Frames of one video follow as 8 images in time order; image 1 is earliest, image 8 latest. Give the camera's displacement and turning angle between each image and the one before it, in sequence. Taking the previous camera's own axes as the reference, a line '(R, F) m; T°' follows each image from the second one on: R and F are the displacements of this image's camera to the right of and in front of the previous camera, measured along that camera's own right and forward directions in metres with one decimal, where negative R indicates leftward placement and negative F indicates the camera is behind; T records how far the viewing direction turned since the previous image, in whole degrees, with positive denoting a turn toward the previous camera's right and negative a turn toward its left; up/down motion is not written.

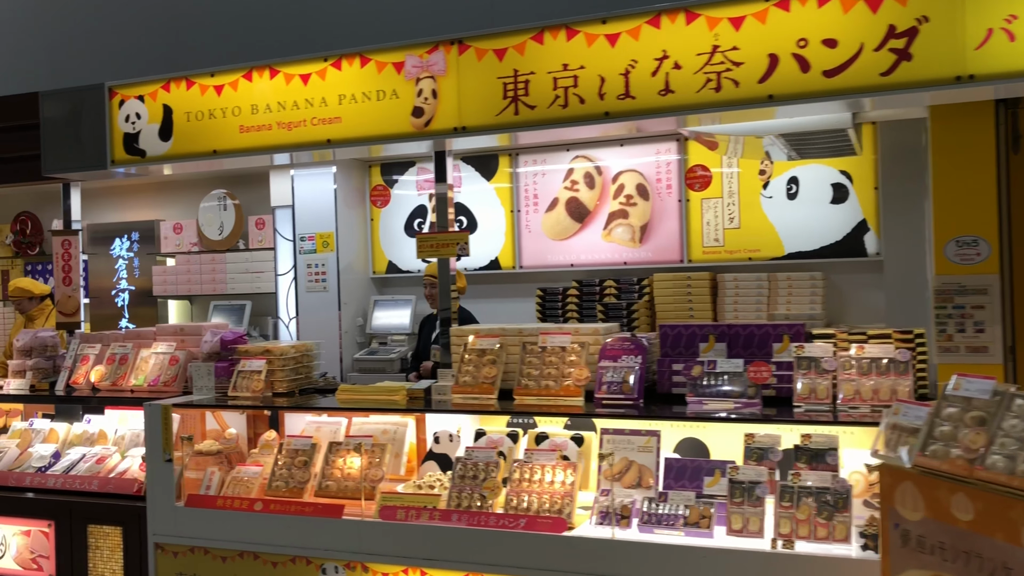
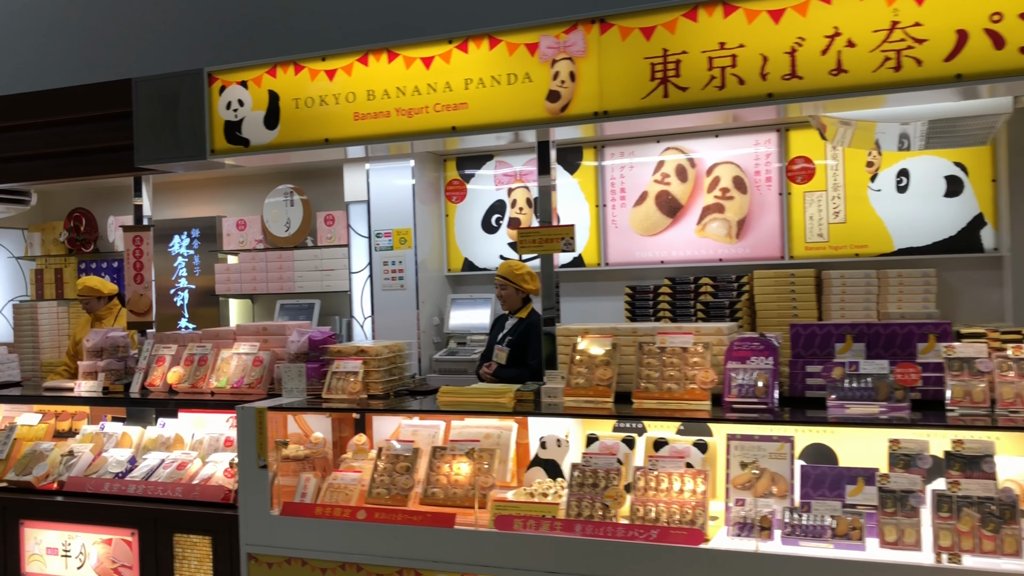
(-0.4, +0.2) m; 0°
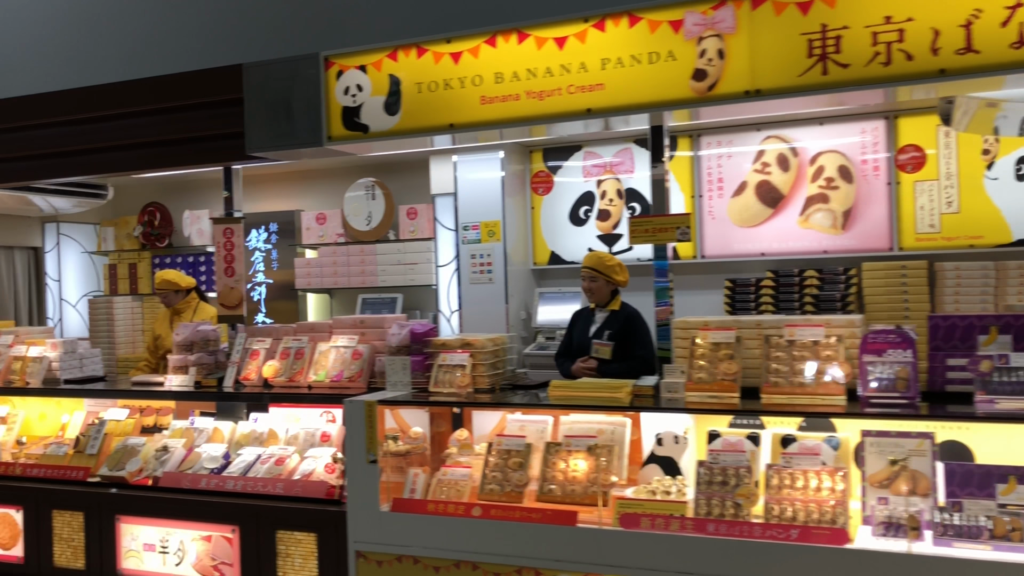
(-0.3, +0.1) m; -1°
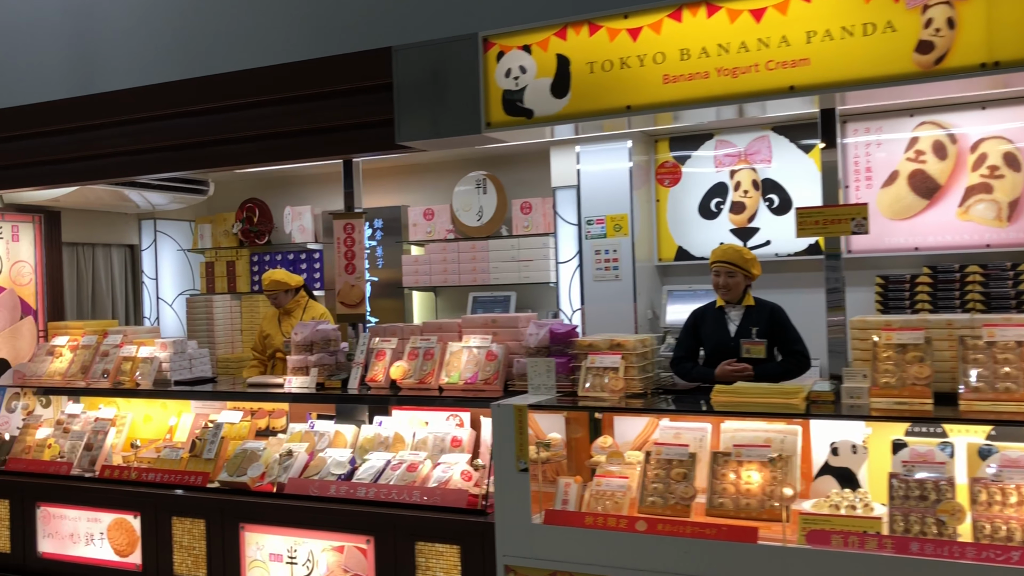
(-0.4, +0.2) m; -2°
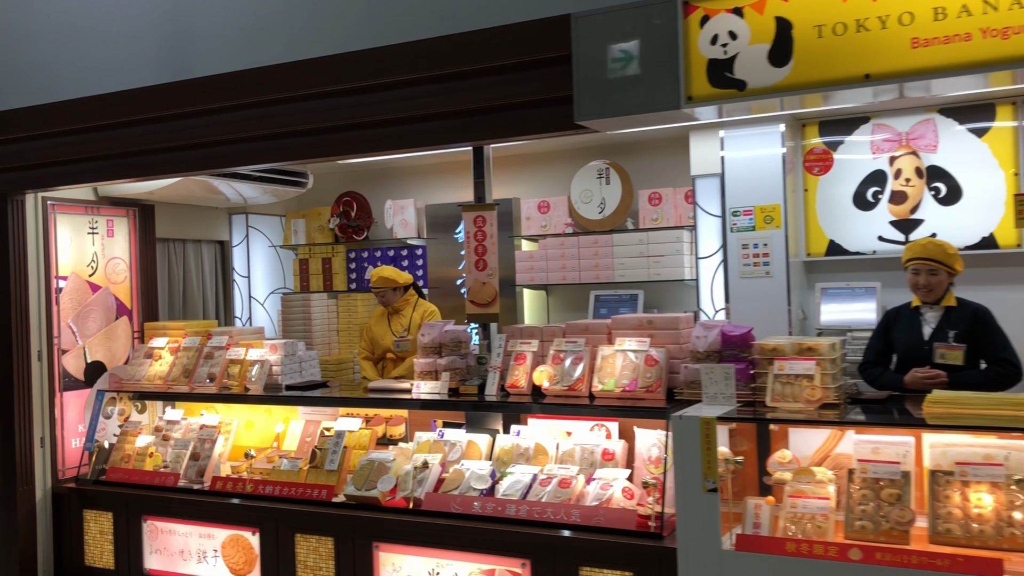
(-0.5, +0.3) m; -2°
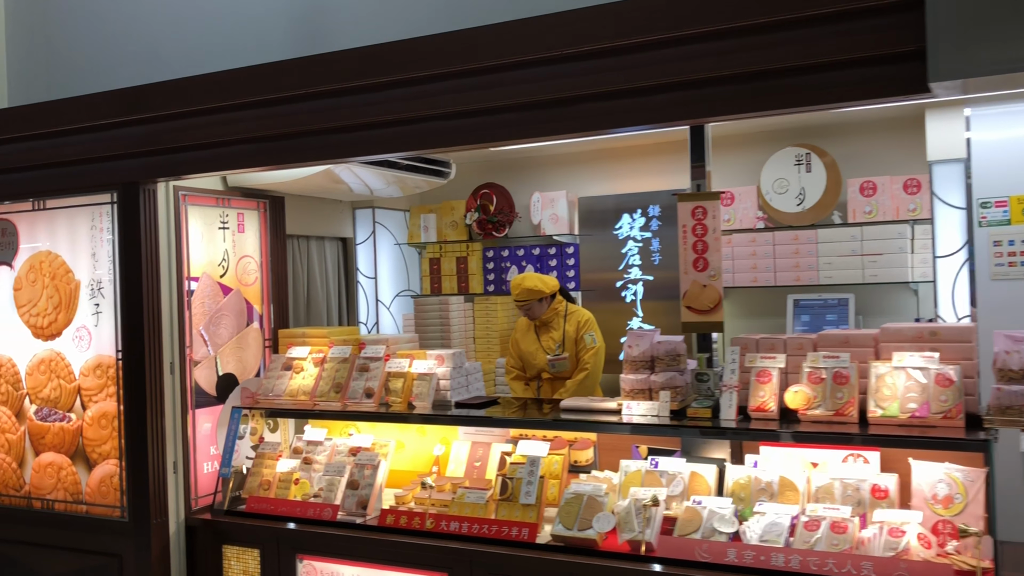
(-0.7, +0.5) m; -1°
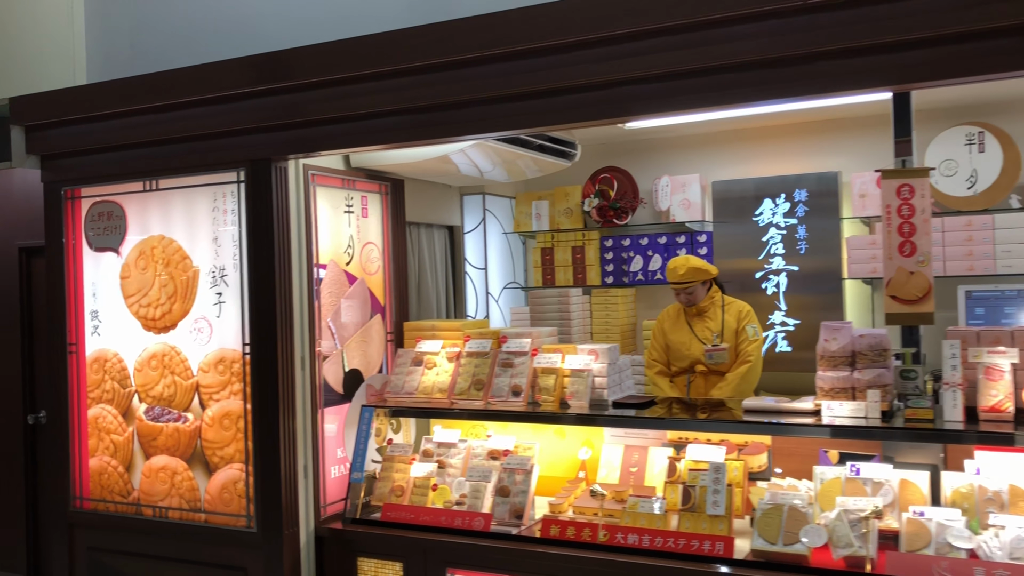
(-0.5, +0.3) m; 0°
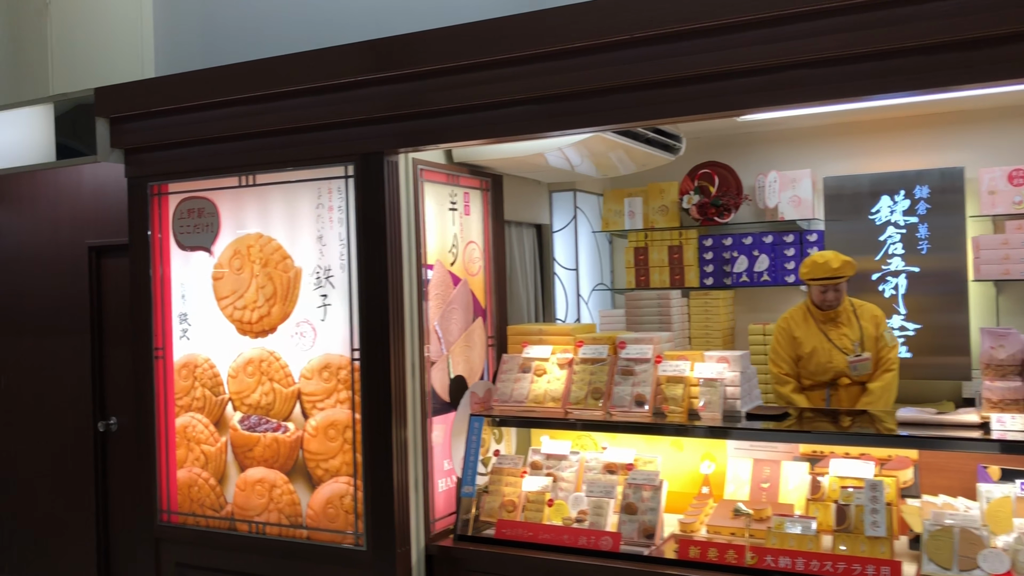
(-0.4, +0.2) m; -1°
